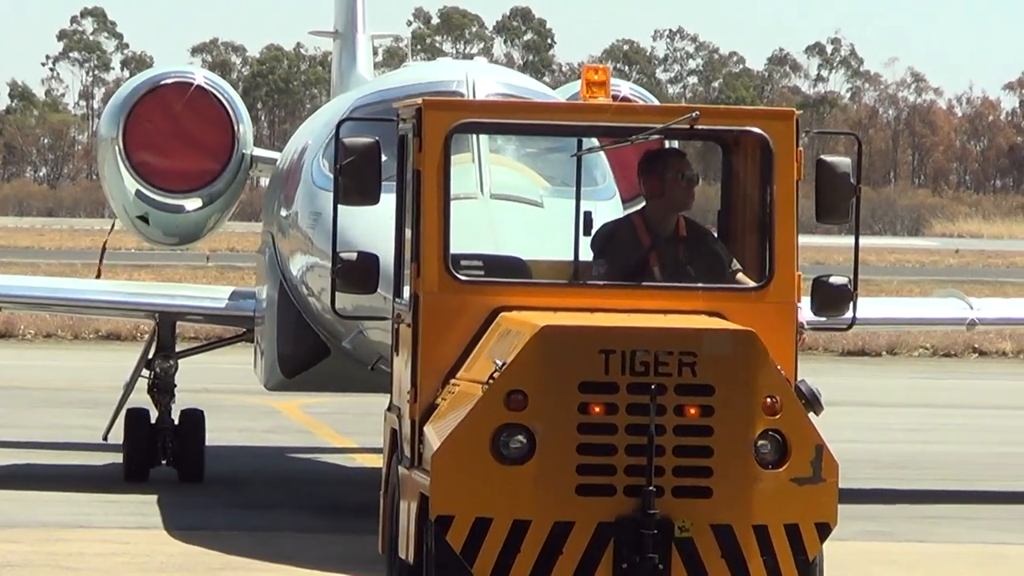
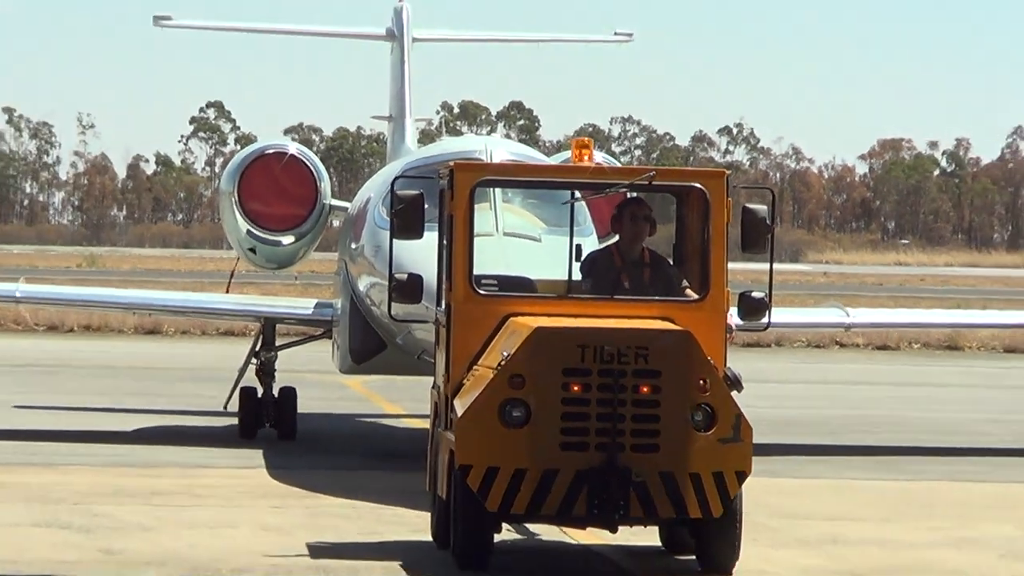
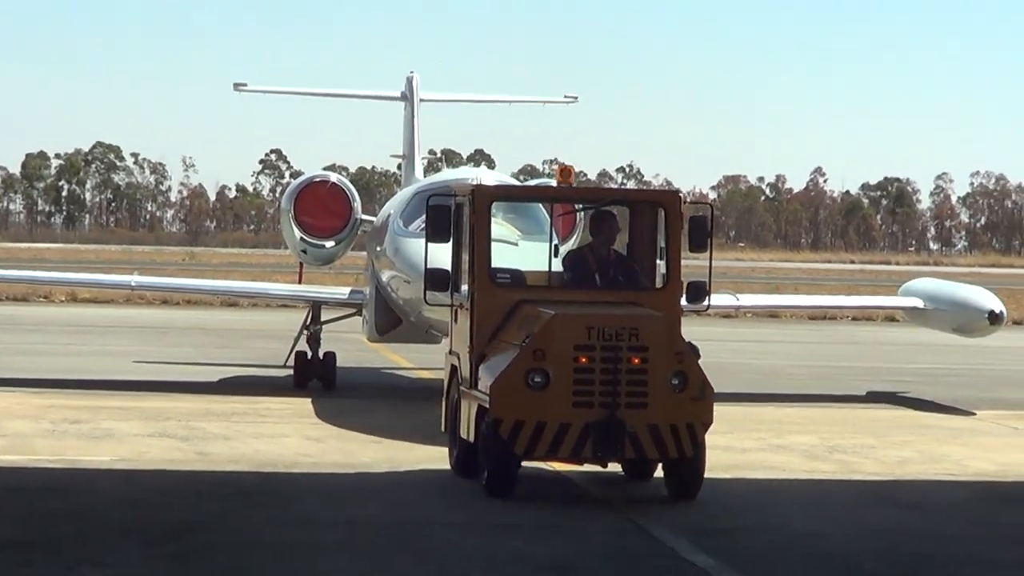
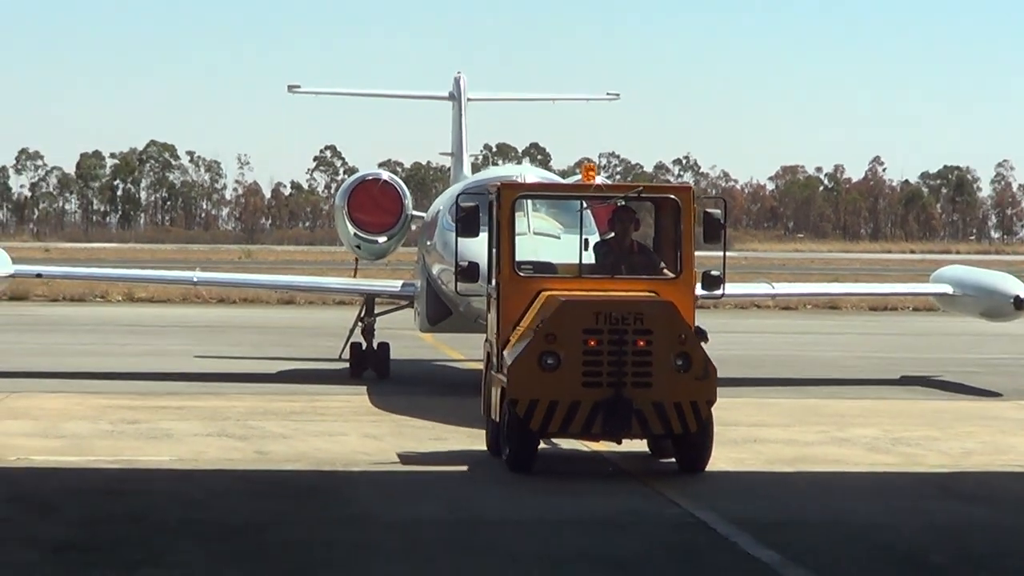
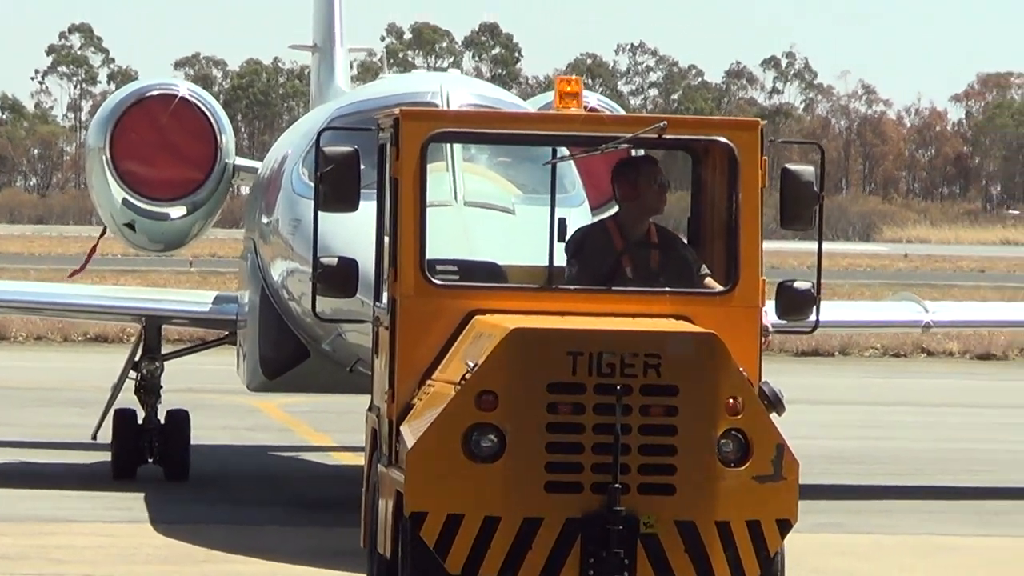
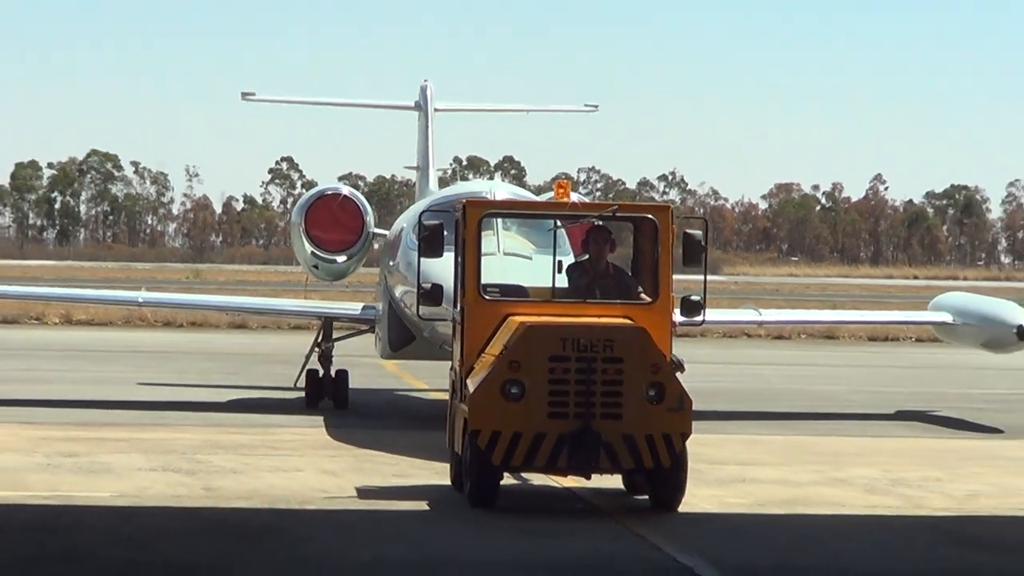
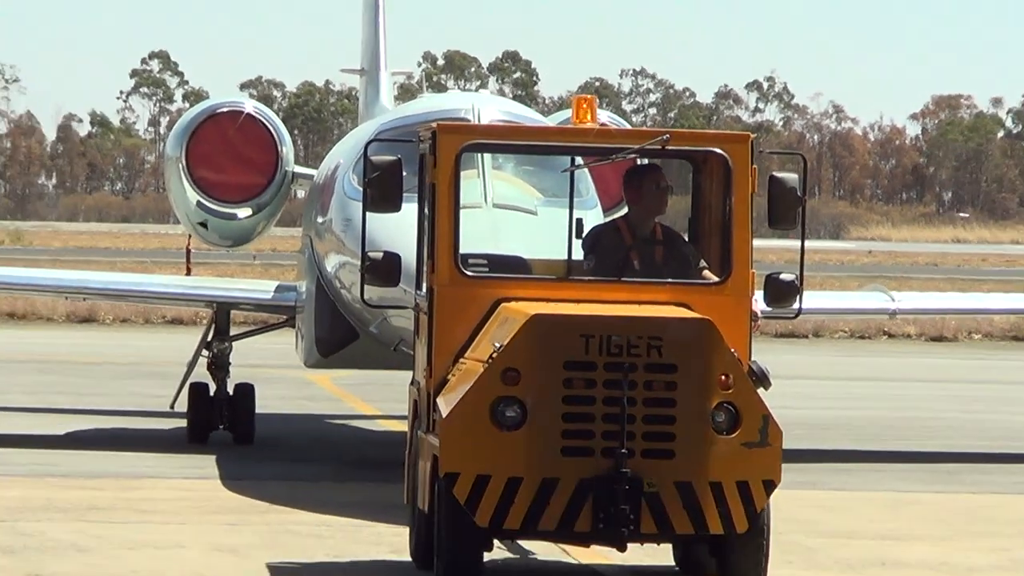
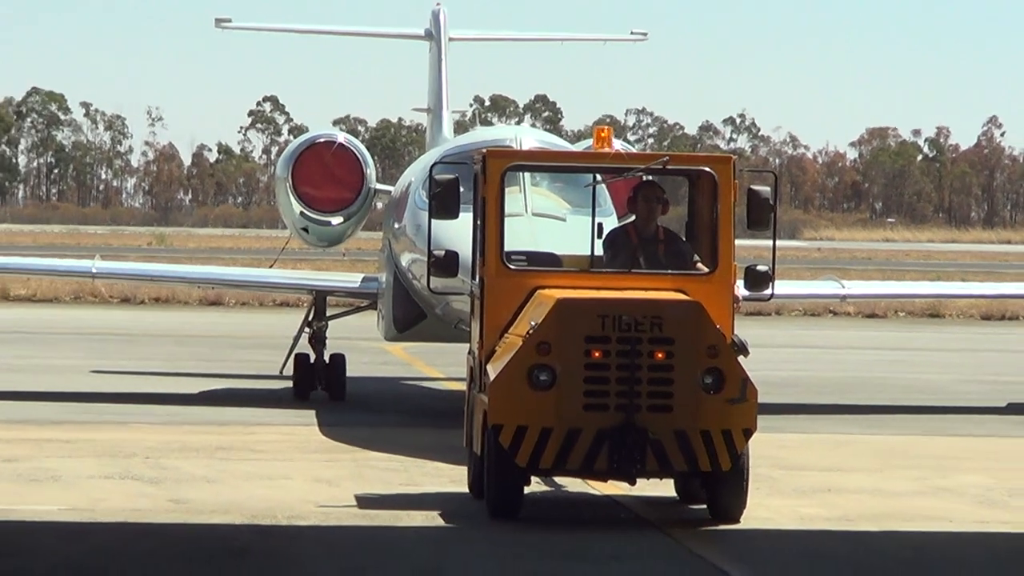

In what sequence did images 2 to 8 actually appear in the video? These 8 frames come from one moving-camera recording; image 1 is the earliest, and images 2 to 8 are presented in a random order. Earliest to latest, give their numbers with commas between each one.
5, 7, 2, 8, 6, 4, 3
